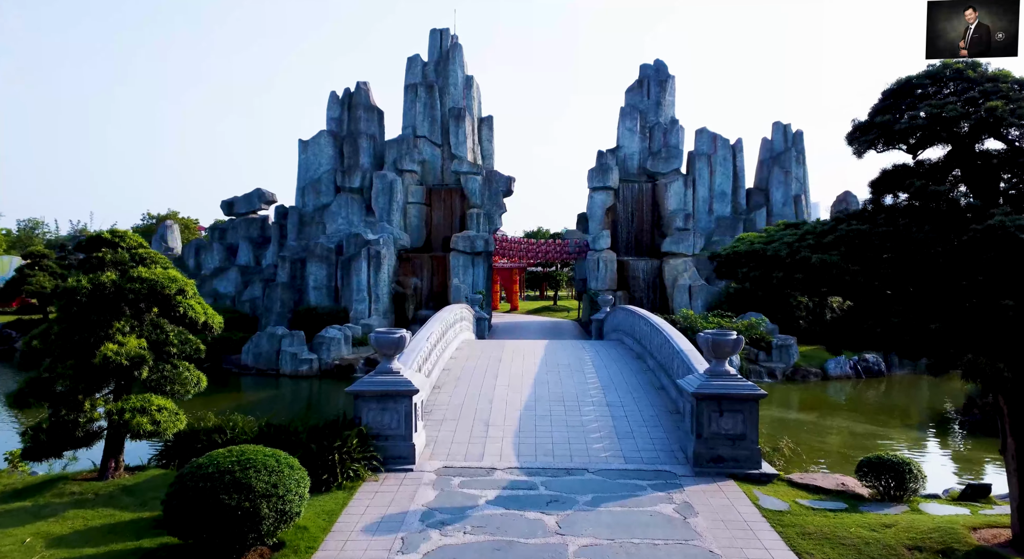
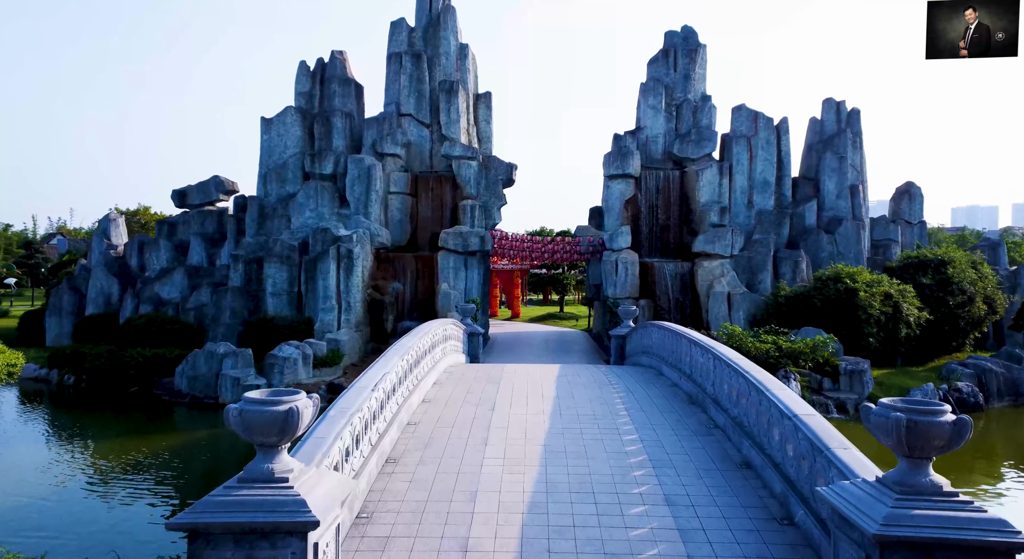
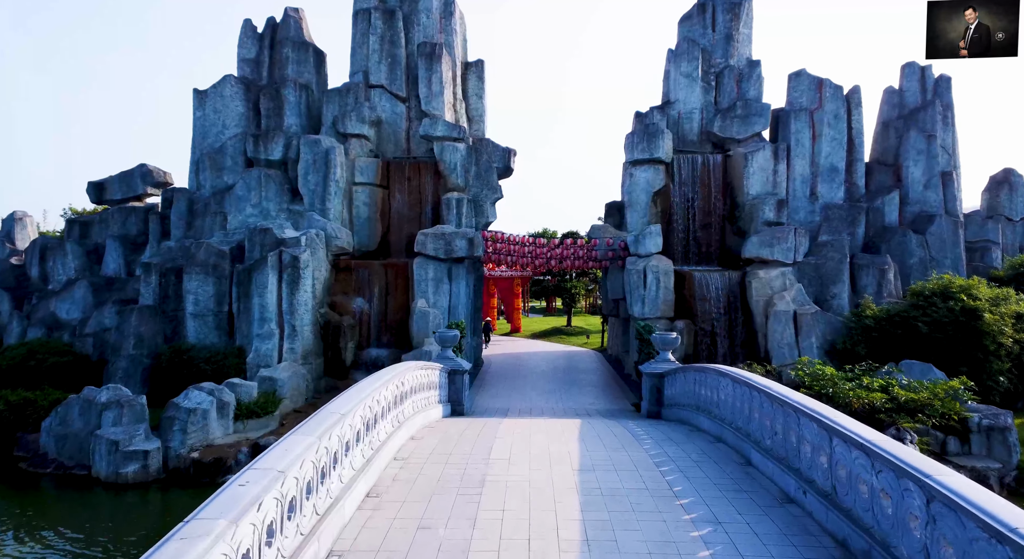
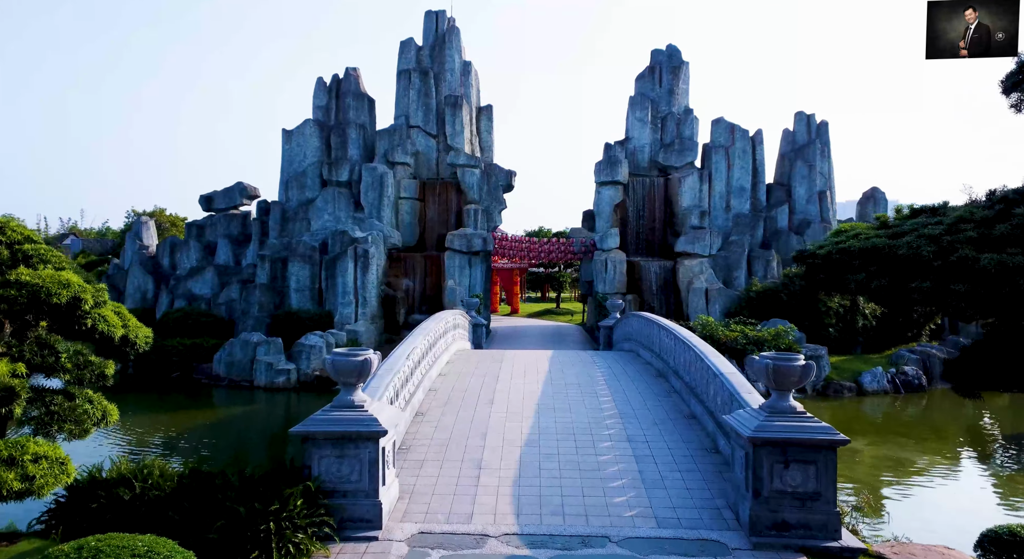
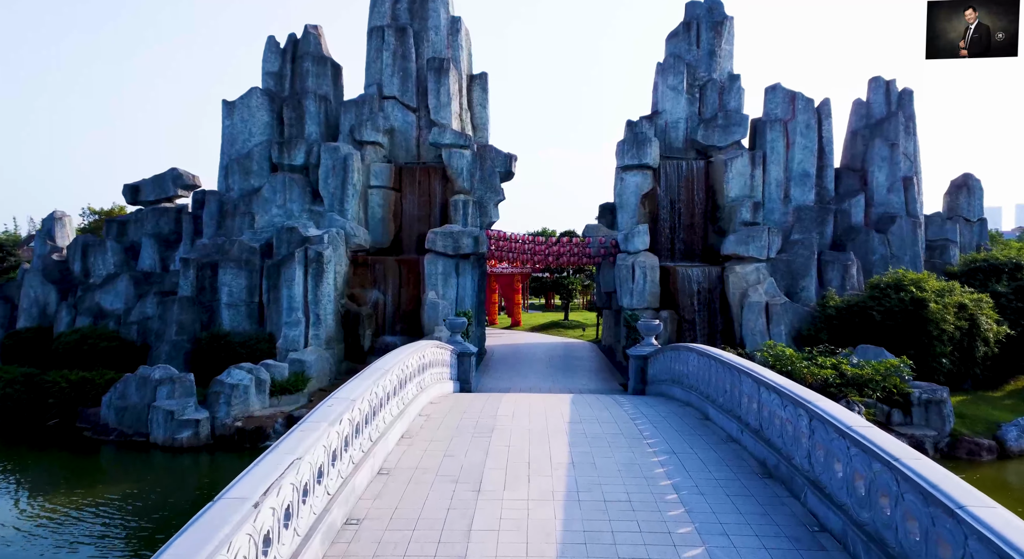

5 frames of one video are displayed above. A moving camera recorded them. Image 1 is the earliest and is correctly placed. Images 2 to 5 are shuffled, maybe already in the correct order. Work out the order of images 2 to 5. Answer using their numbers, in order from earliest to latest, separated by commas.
4, 2, 5, 3
